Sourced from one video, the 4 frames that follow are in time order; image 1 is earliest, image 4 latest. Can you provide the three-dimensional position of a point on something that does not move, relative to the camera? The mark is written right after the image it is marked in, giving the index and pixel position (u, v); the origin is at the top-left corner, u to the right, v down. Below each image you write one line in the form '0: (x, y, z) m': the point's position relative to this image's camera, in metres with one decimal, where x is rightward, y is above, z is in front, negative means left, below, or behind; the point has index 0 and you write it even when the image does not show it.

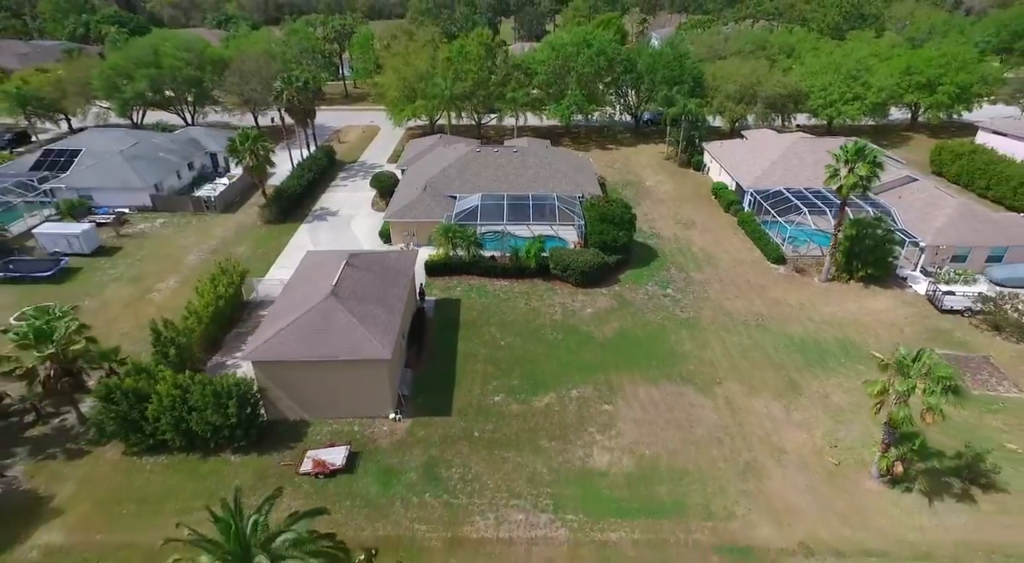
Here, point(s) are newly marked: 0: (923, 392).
0: (+13.7, -3.6, +19.4) m
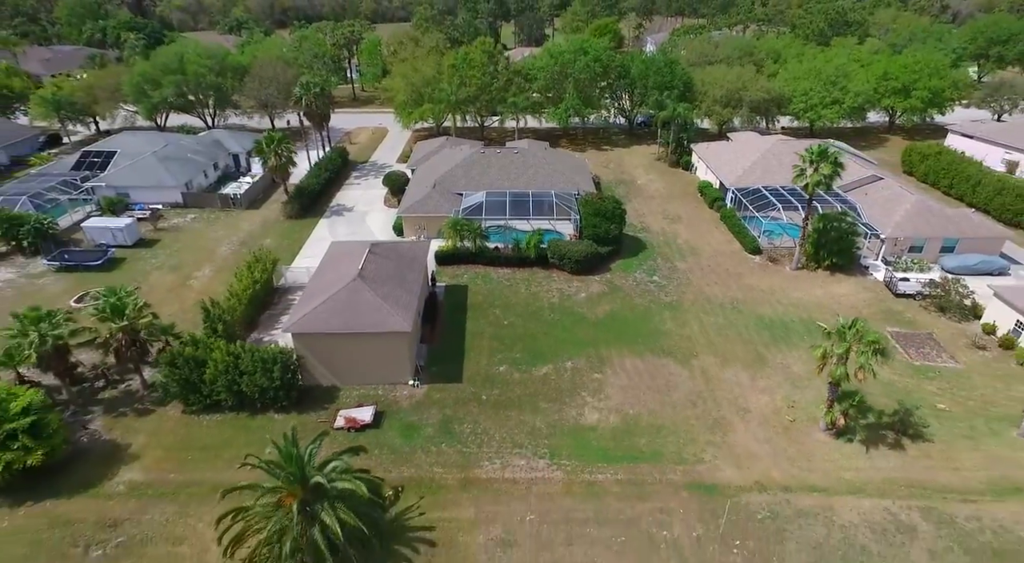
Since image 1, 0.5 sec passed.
0: (+13.8, -2.9, +23.4) m
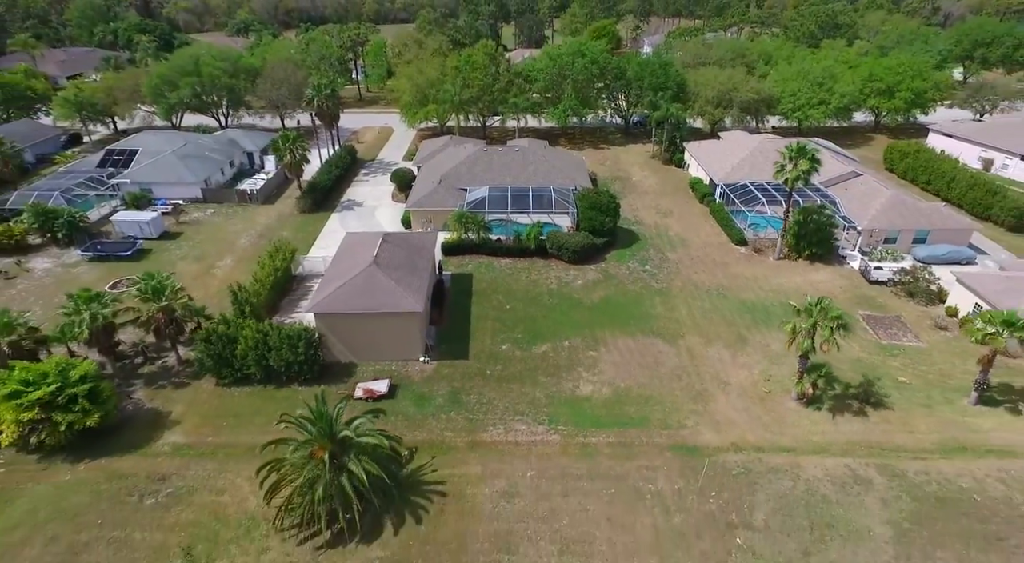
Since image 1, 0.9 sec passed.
0: (+13.9, -2.1, +26.3) m
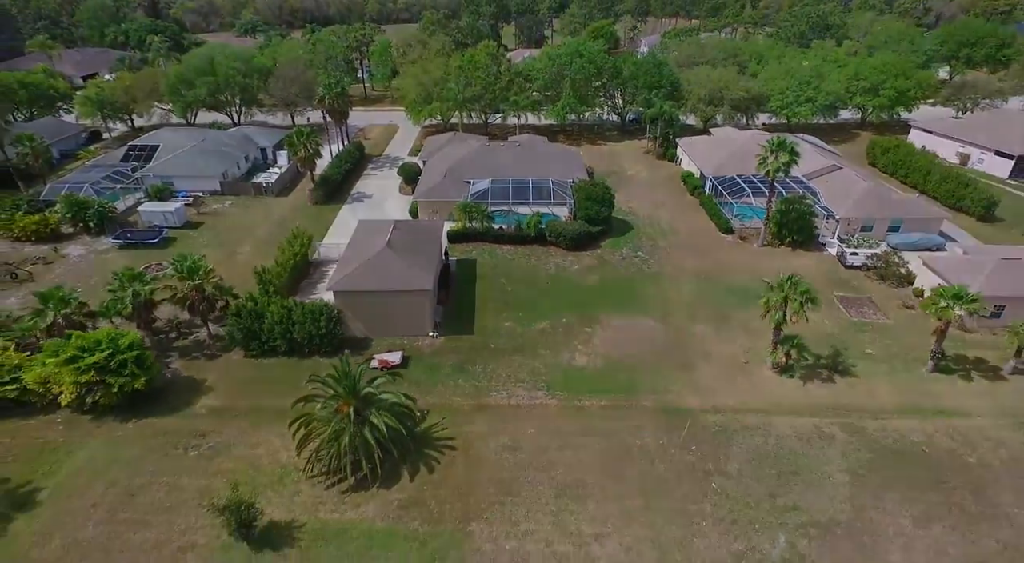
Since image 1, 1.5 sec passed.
0: (+14.0, -1.0, +29.3) m
